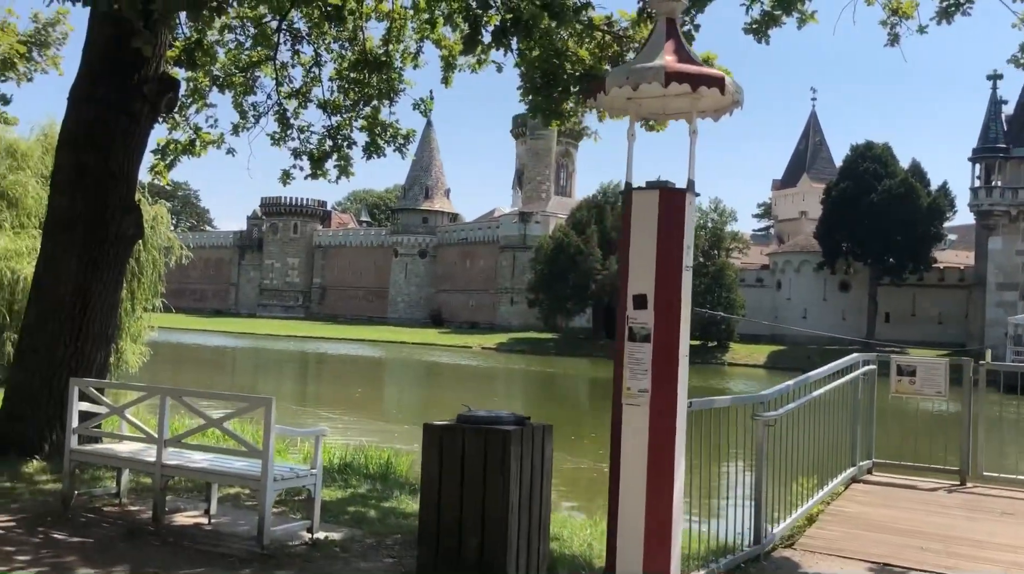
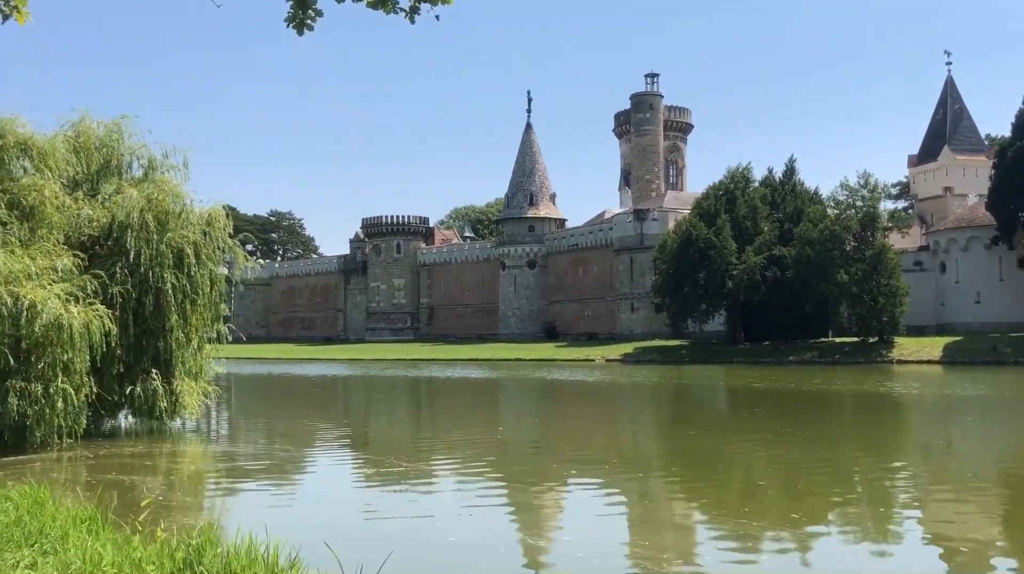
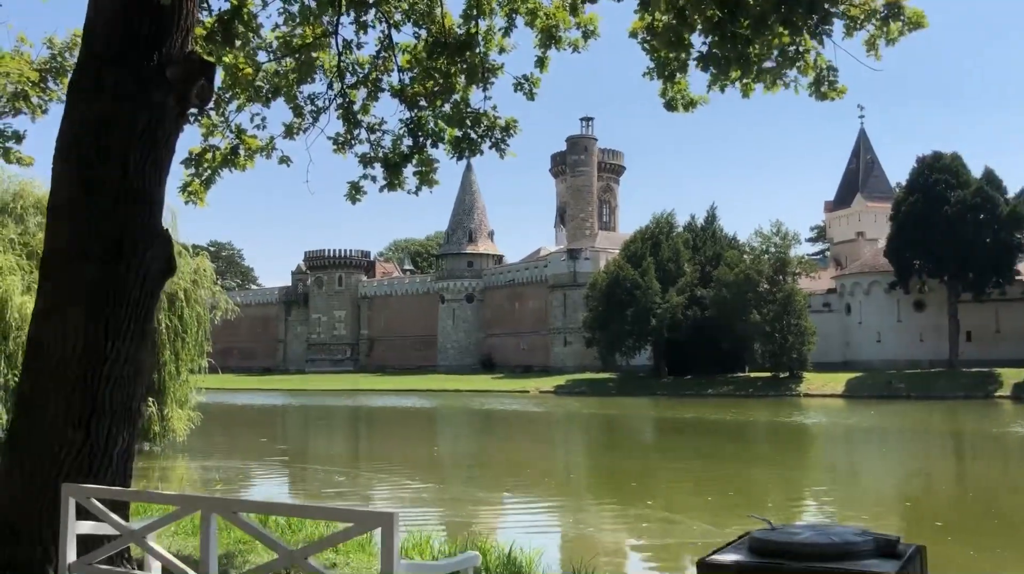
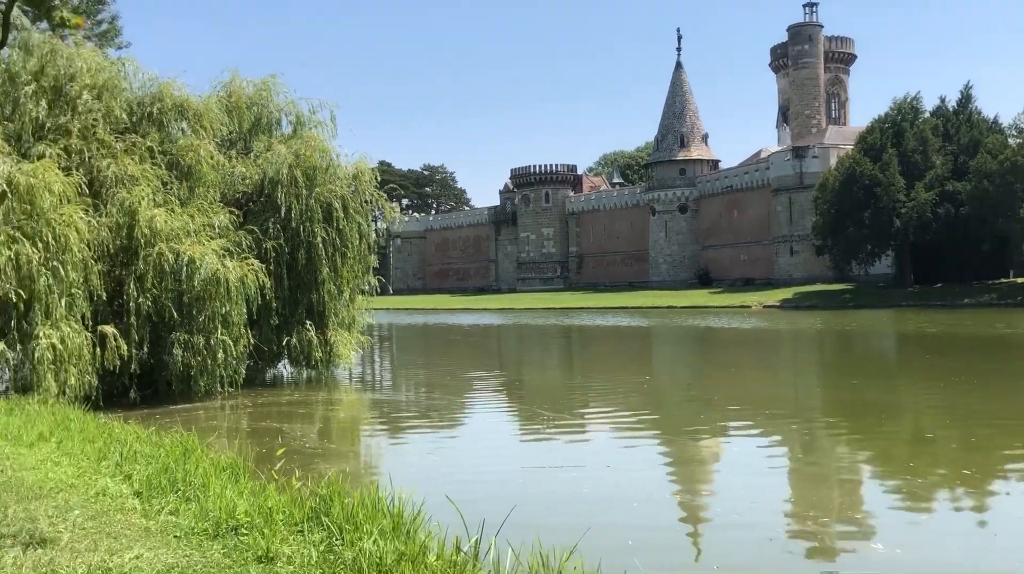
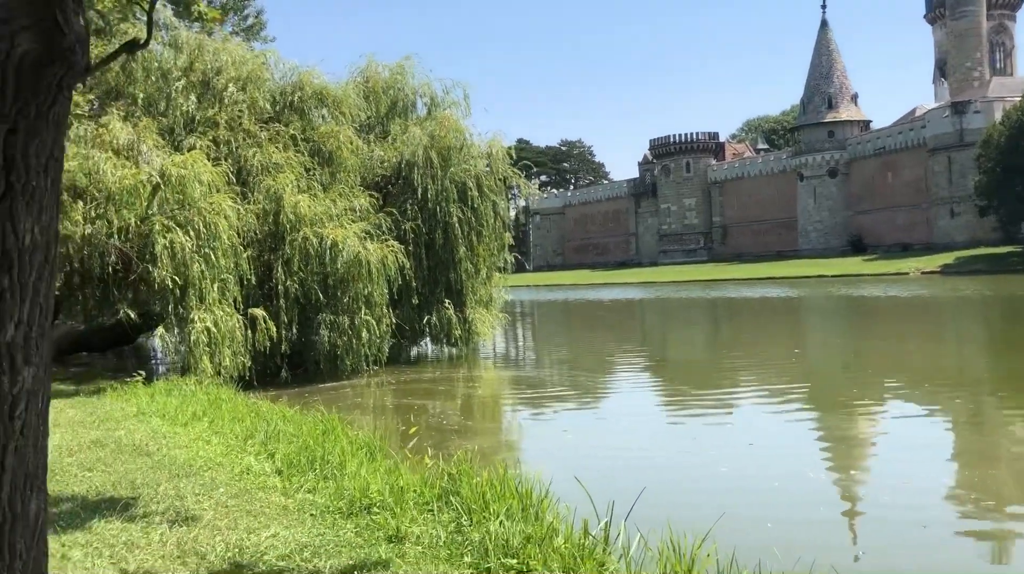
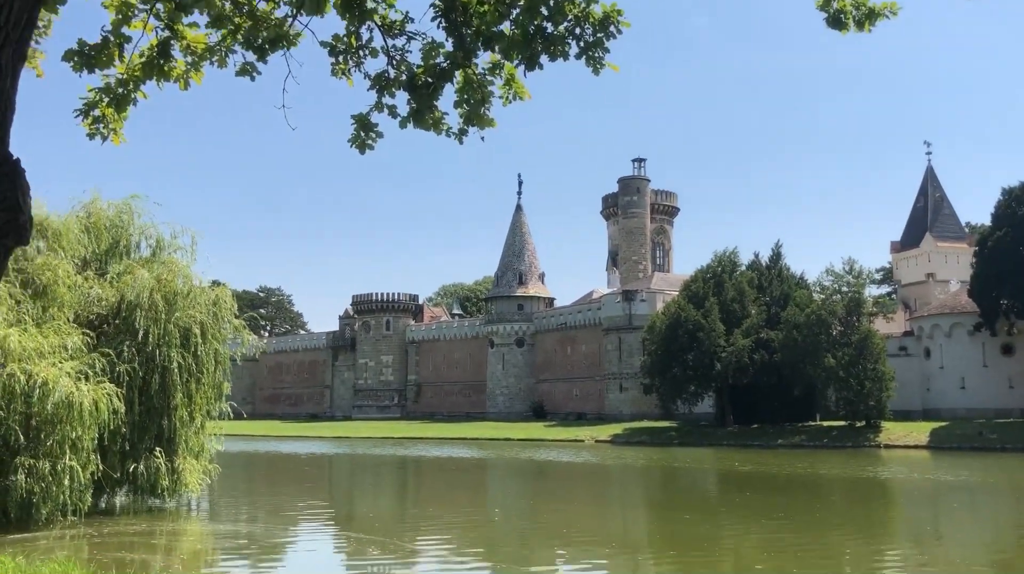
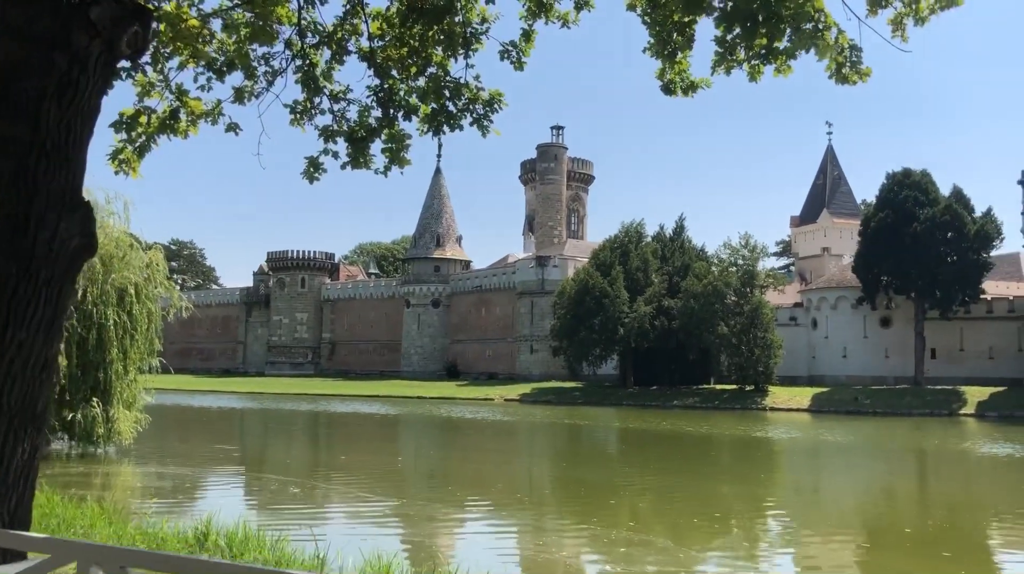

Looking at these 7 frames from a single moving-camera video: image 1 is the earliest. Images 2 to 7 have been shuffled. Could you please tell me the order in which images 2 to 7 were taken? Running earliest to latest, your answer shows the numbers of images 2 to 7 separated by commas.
3, 7, 6, 2, 4, 5
